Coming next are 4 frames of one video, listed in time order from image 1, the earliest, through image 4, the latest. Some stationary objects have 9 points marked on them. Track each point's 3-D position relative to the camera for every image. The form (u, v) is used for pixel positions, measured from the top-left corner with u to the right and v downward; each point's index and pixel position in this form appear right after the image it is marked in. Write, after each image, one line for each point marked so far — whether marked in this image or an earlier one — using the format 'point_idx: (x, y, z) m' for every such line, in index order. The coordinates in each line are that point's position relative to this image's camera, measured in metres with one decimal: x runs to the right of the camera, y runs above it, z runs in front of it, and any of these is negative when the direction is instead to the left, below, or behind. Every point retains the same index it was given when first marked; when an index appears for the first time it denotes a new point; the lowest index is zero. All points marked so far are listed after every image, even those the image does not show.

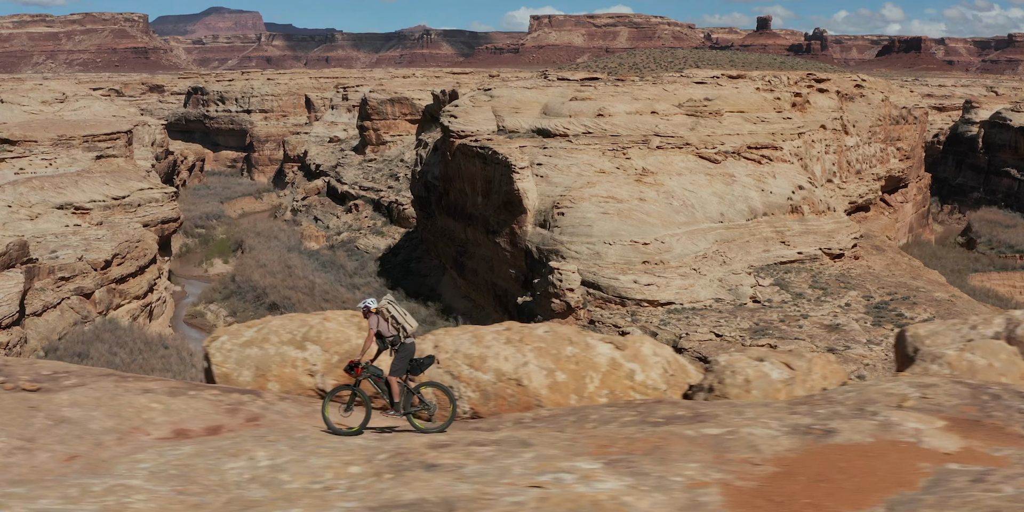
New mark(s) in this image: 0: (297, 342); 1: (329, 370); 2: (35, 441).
0: (-2.1, -0.8, +7.0) m
1: (-1.8, -1.1, +6.9) m
2: (-3.2, -1.2, +5.0) m
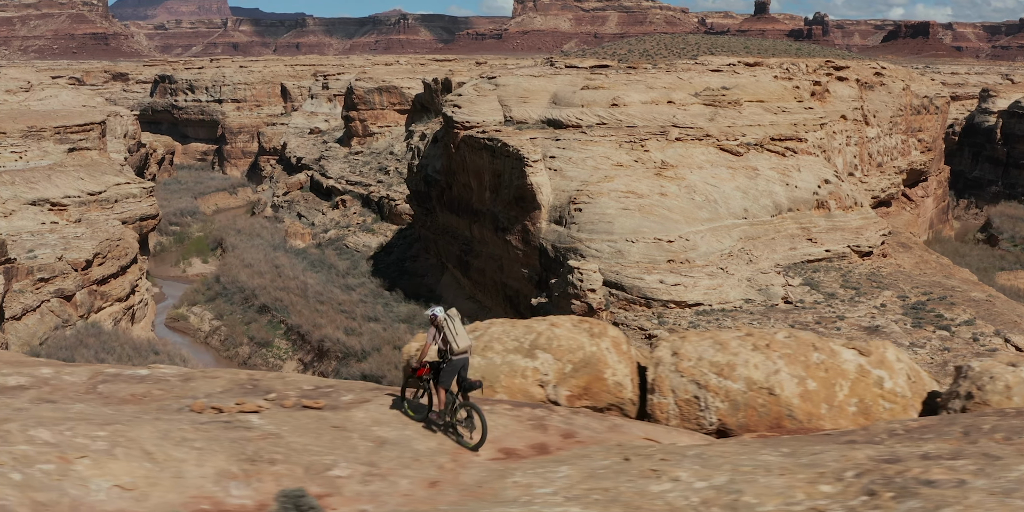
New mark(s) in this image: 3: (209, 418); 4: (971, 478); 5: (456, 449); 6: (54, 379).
0: (+0.1, -0.8, +6.7) m
1: (+0.4, -1.1, +6.6) m
2: (-0.8, -1.3, +4.6) m
3: (-2.0, -1.1, +5.0) m
4: (+2.2, -1.1, +3.7) m
5: (-0.4, -1.3, +4.9) m
6: (-3.6, -1.0, +5.9) m
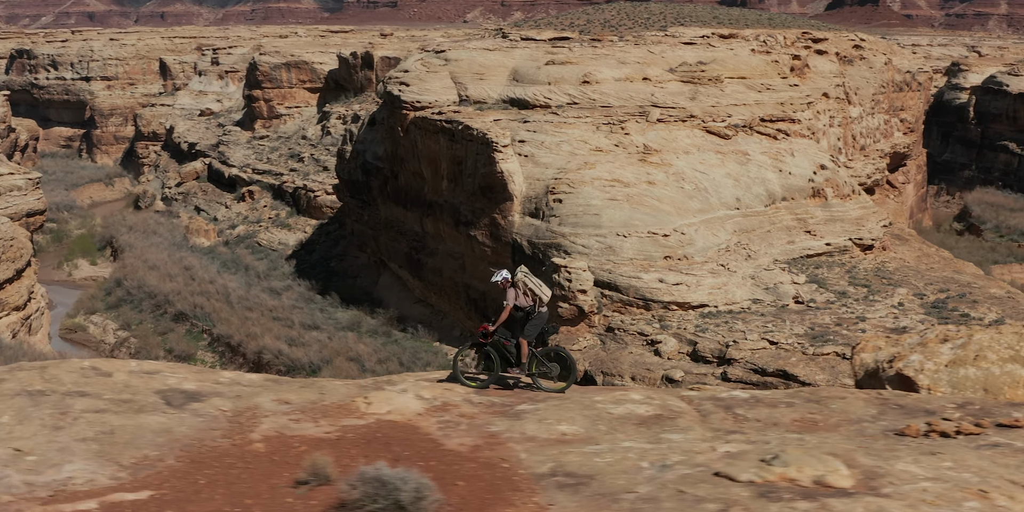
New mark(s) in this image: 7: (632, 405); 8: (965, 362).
0: (+4.5, -0.9, +6.8) m
1: (+4.8, -1.2, +6.7) m
2: (+4.1, -1.4, +4.5) m
3: (+2.8, -1.2, +4.7) m
4: (+7.3, -1.2, +4.3) m
5: (+4.4, -1.3, +5.0) m
6: (+1.1, -1.0, +5.2) m
7: (+0.8, -1.0, +5.1) m
8: (+4.0, -0.9, +6.8) m
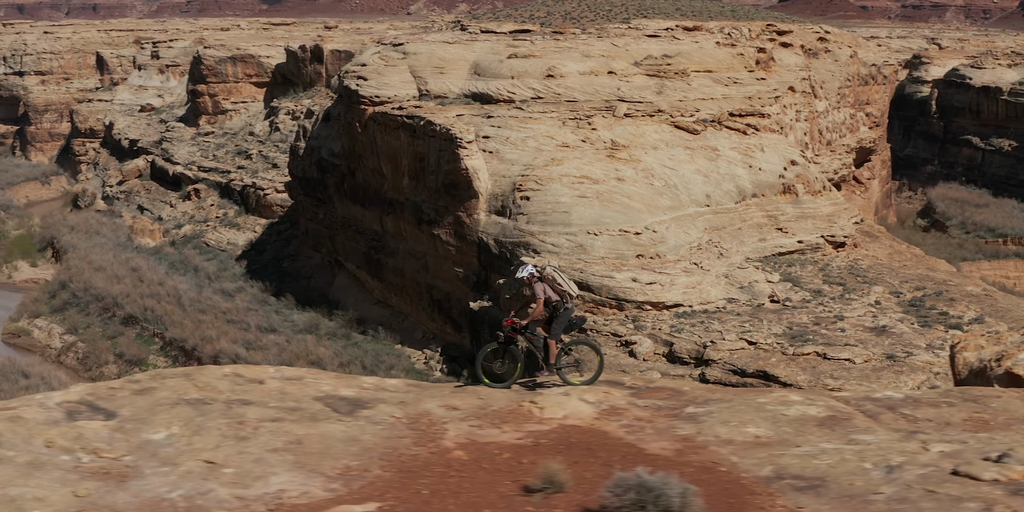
0: (+5.4, -0.9, +7.0) m
1: (+5.8, -1.2, +6.9) m
2: (+5.2, -1.3, +4.7) m
3: (+3.9, -1.1, +4.7) m
4: (+8.4, -1.2, +4.7) m
5: (+5.5, -1.3, +5.2) m
6: (+2.1, -1.0, +5.1) m
7: (+1.9, -1.0, +5.0) m
8: (+4.9, -0.9, +6.9) m
